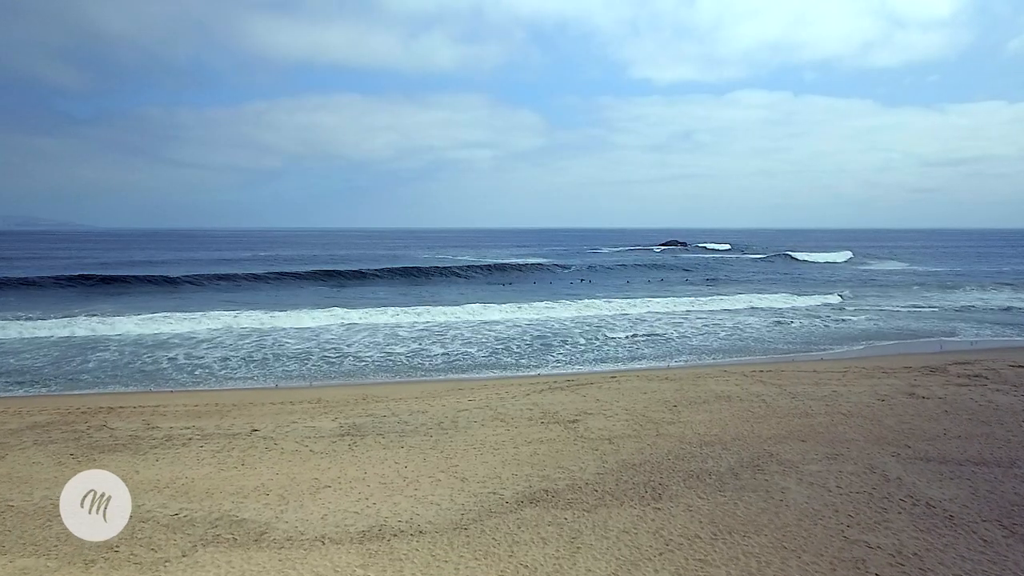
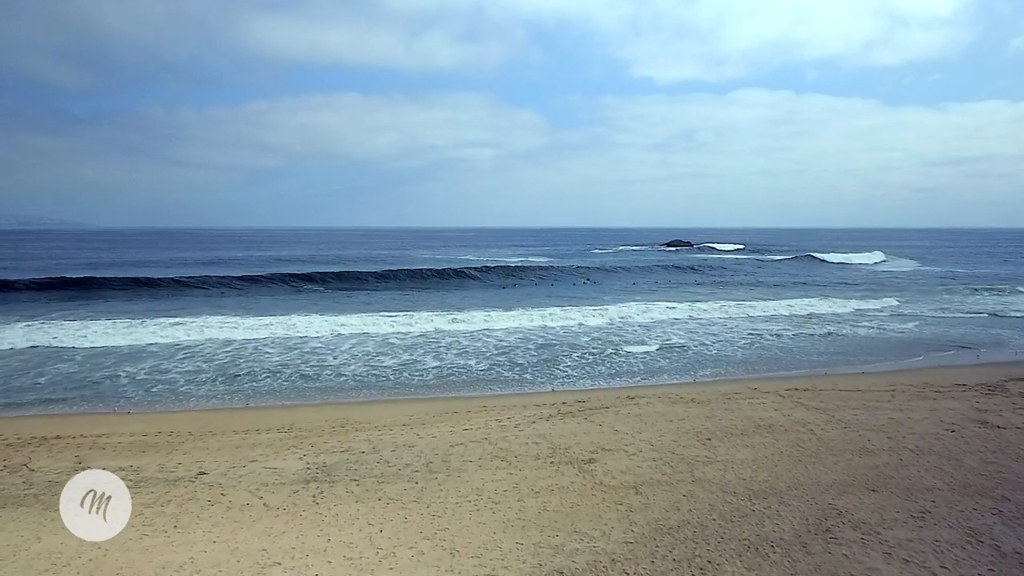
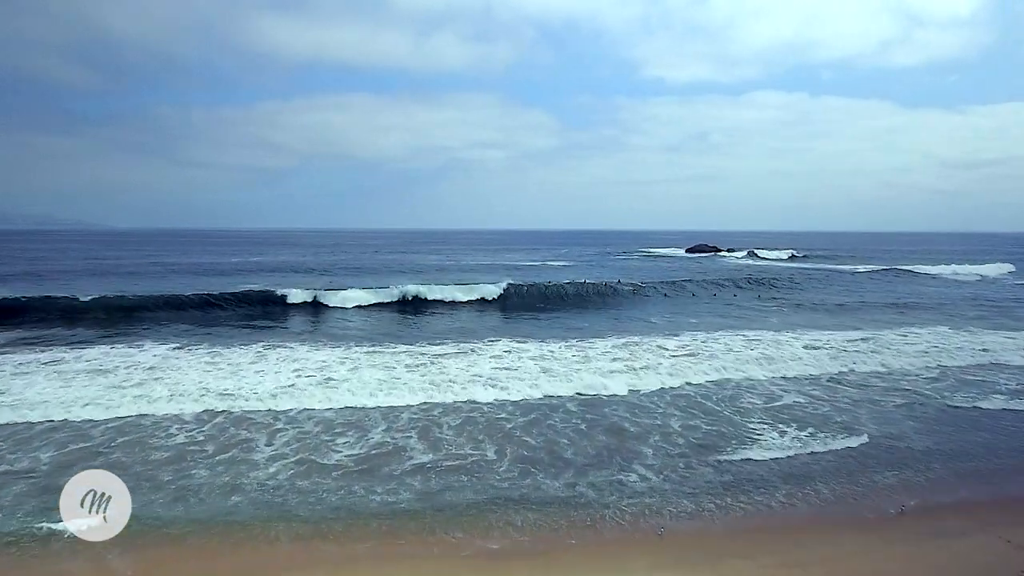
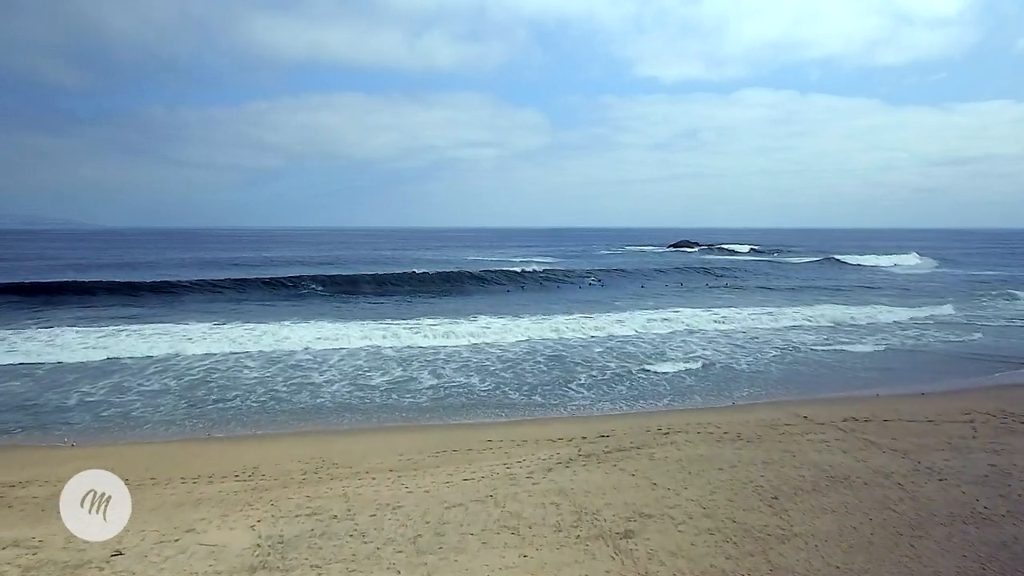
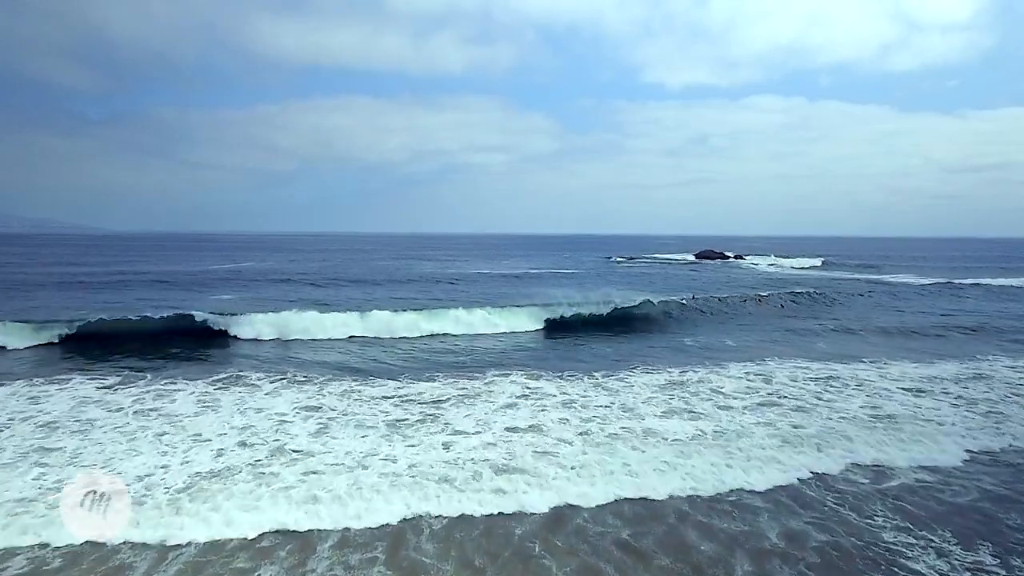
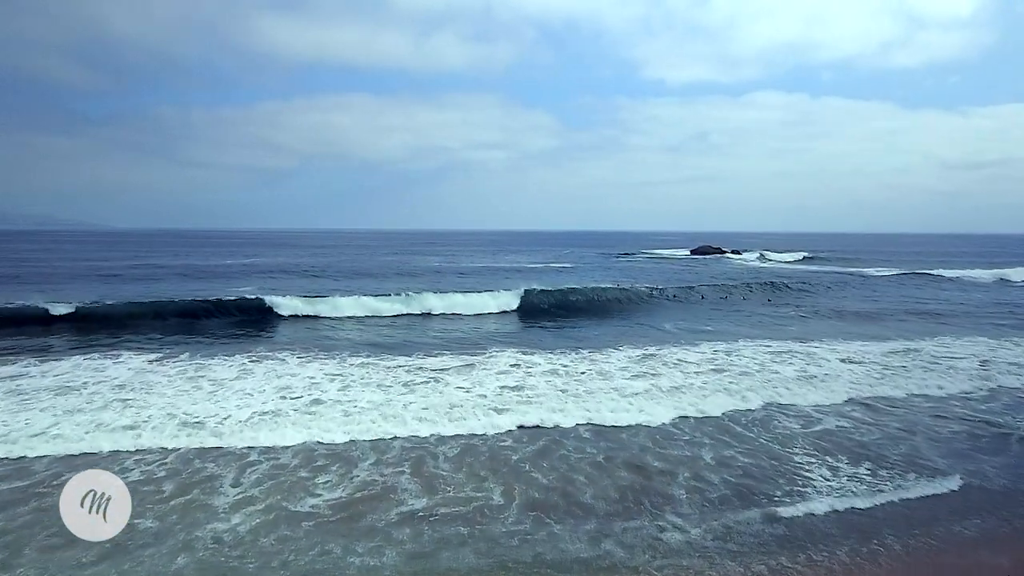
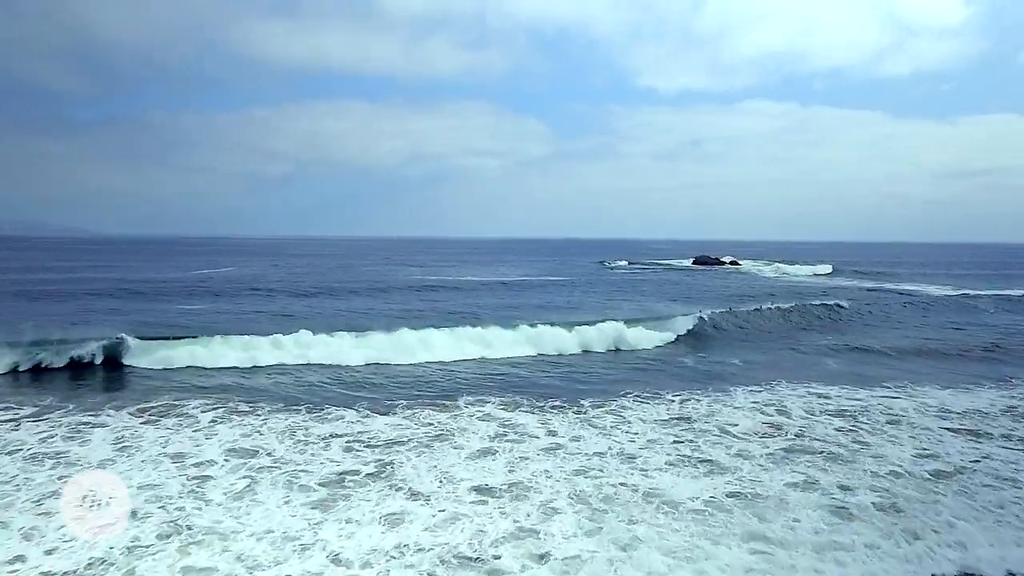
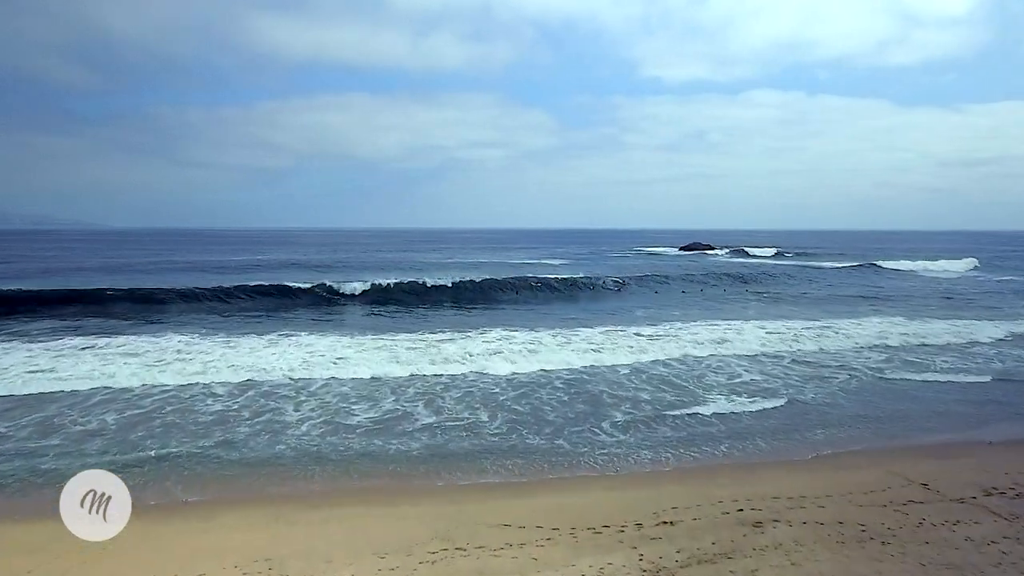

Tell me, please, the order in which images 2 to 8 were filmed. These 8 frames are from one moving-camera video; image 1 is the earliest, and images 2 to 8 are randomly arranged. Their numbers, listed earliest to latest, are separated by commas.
2, 4, 8, 3, 6, 5, 7
